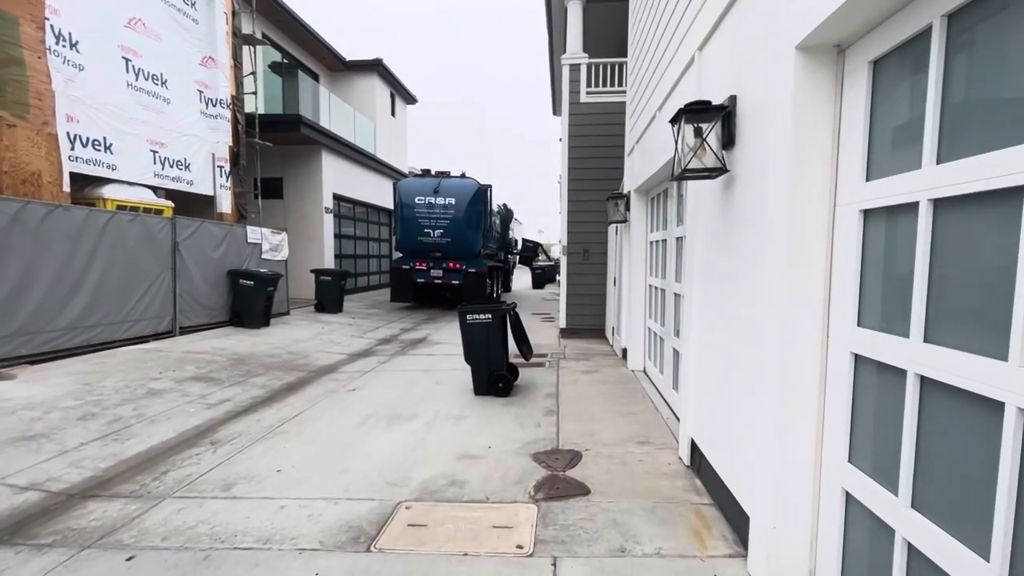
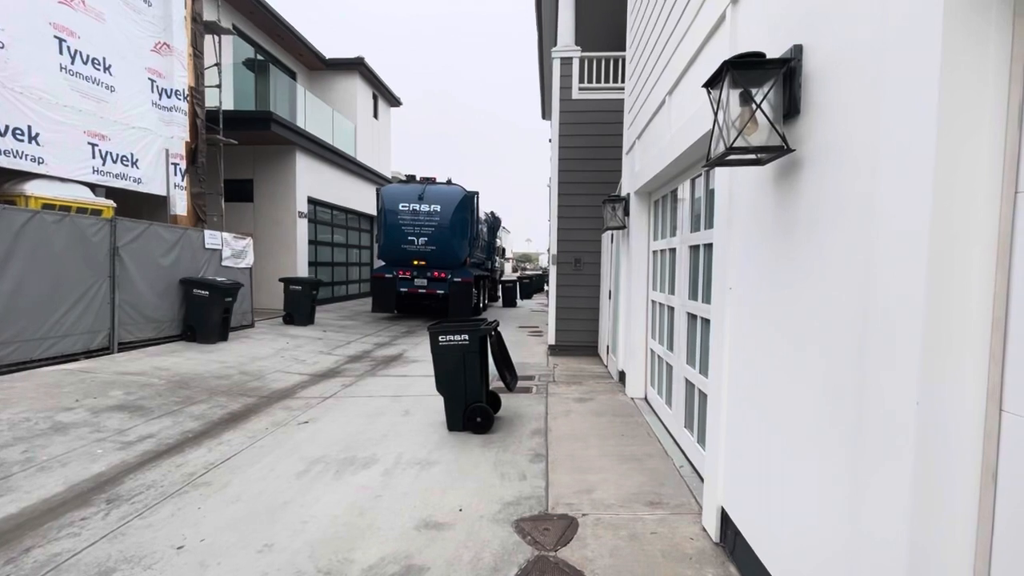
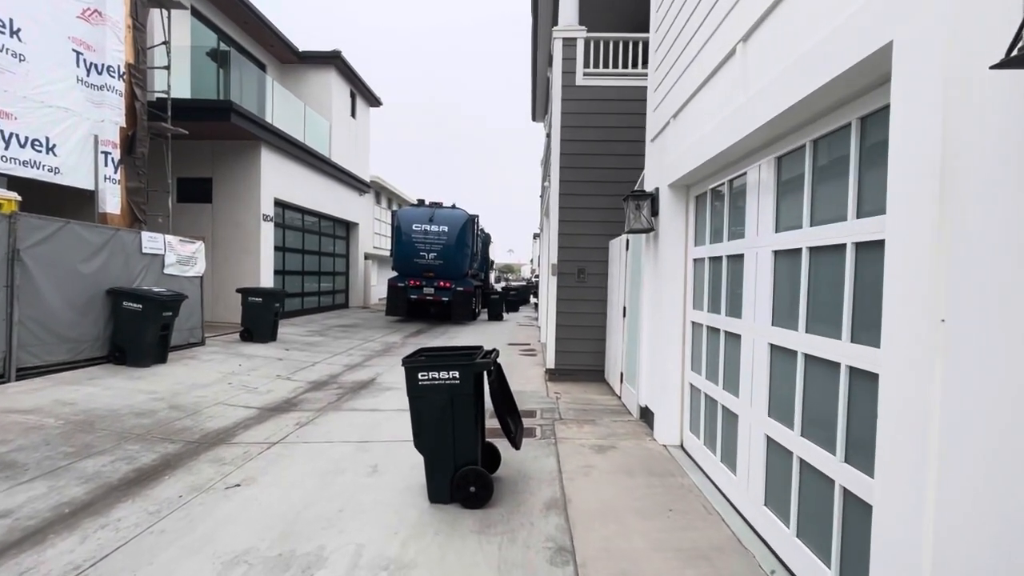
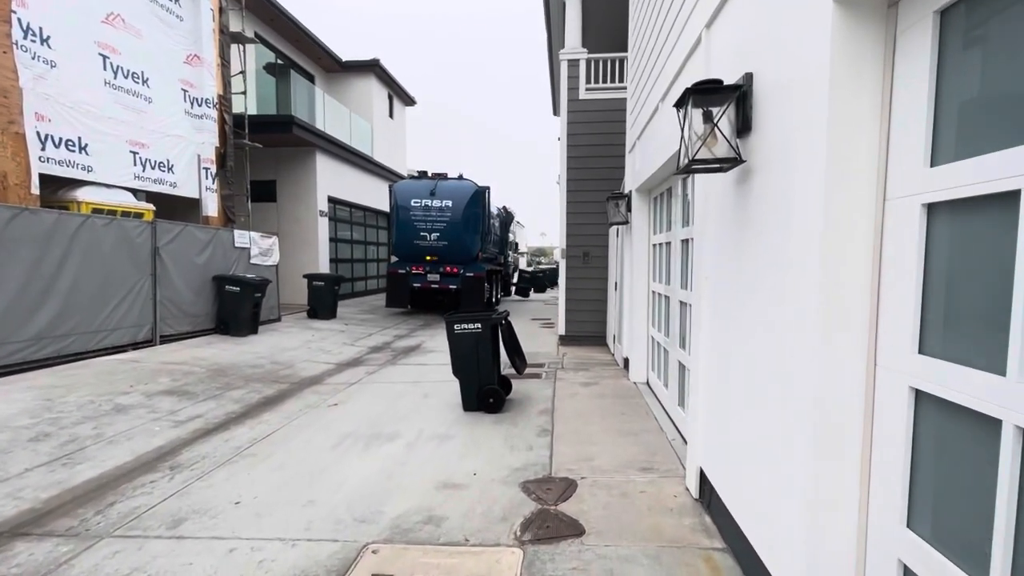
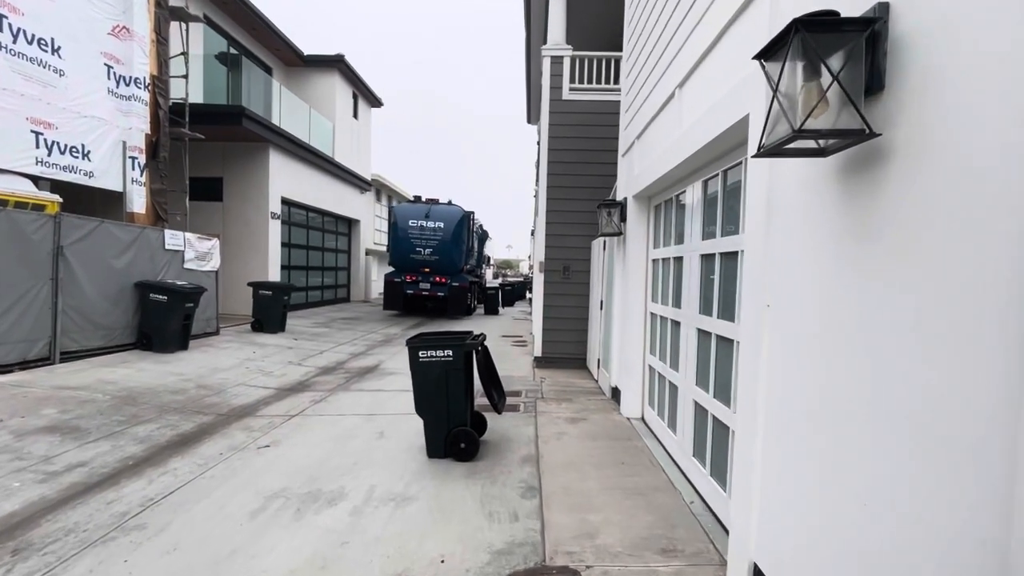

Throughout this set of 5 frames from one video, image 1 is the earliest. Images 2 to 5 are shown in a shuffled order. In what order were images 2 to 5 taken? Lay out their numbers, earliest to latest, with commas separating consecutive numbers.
4, 2, 5, 3
